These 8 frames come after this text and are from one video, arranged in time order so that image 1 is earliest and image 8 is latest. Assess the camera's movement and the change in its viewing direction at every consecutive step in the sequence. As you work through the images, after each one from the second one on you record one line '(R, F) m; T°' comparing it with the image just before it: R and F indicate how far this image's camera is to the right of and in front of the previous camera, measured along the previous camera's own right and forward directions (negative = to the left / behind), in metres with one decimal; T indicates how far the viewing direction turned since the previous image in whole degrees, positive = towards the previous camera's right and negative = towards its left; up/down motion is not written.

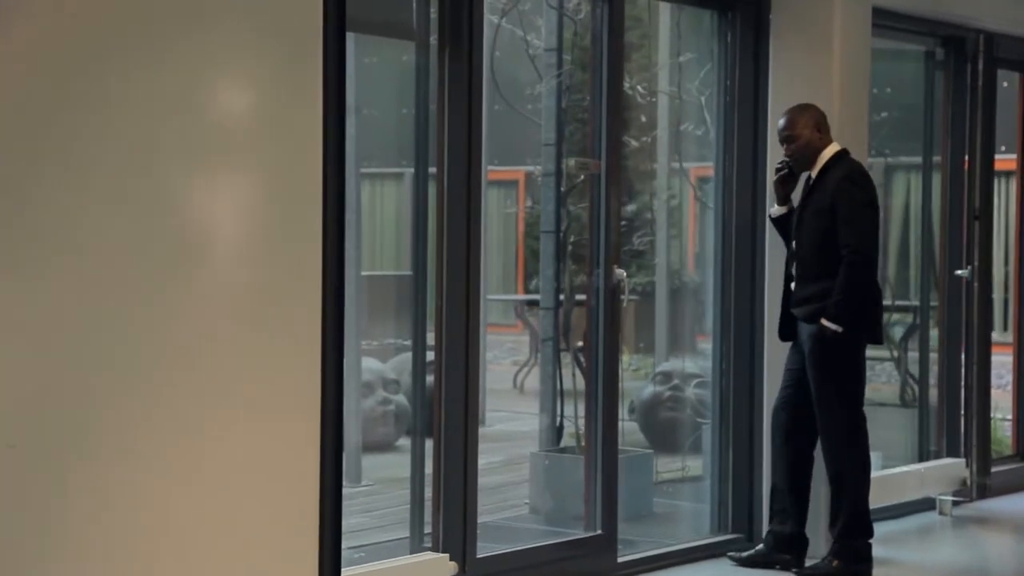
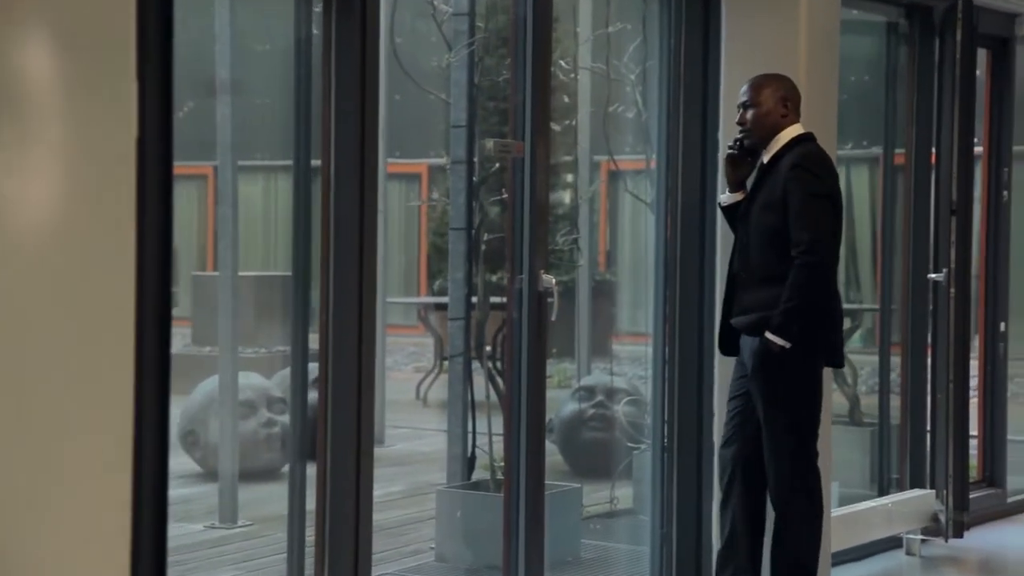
(0.0, +0.7) m; +4°
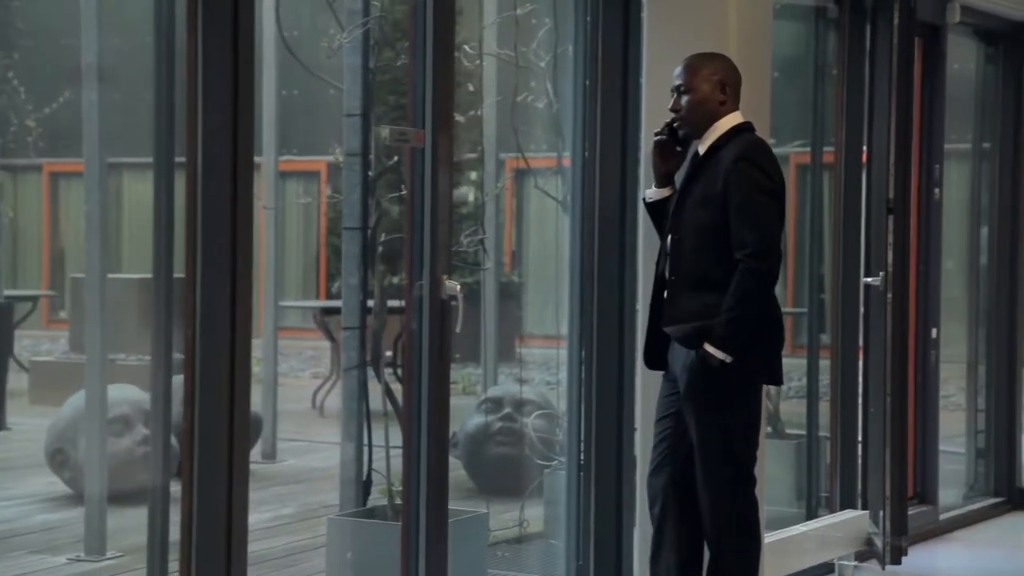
(0.0, +0.4) m; +4°
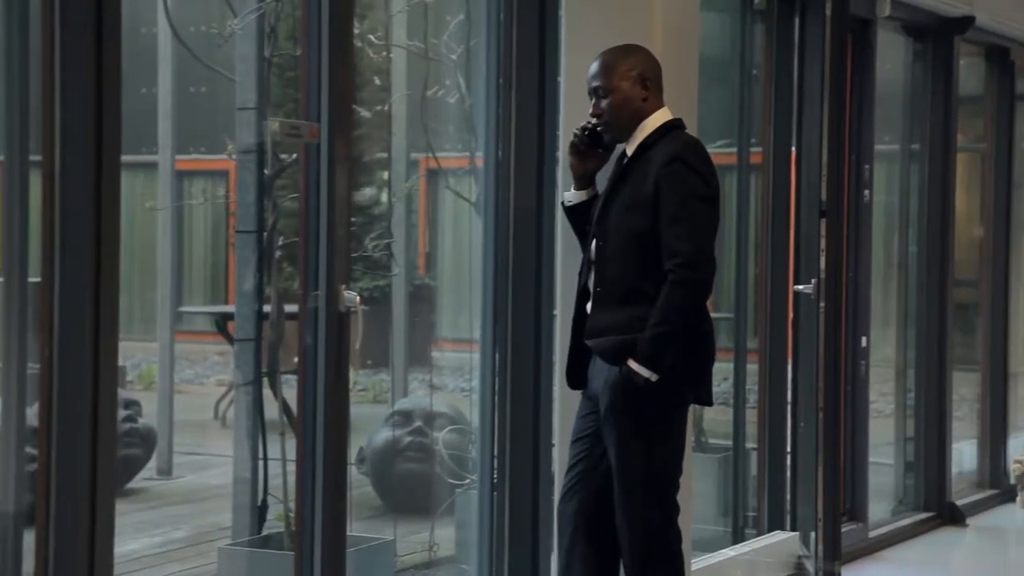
(0.0, +0.3) m; +3°
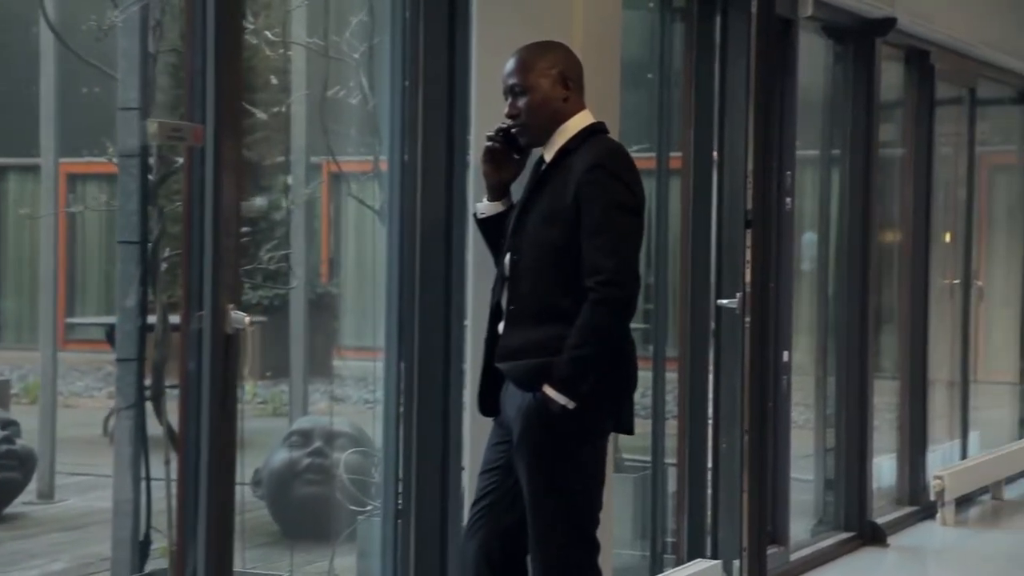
(0.0, +0.2) m; +4°
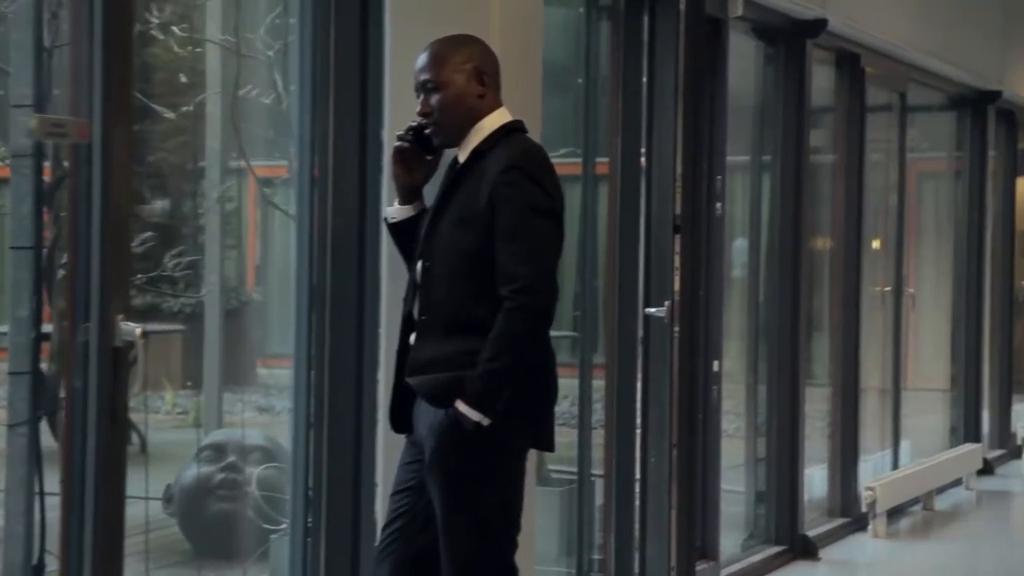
(0.0, +0.1) m; +3°
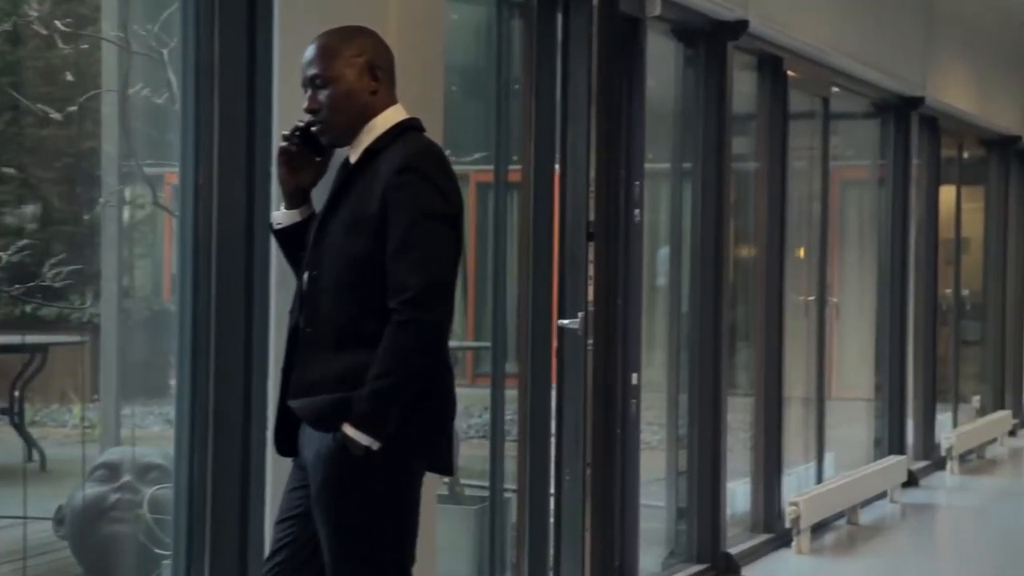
(0.0, +0.2) m; +3°
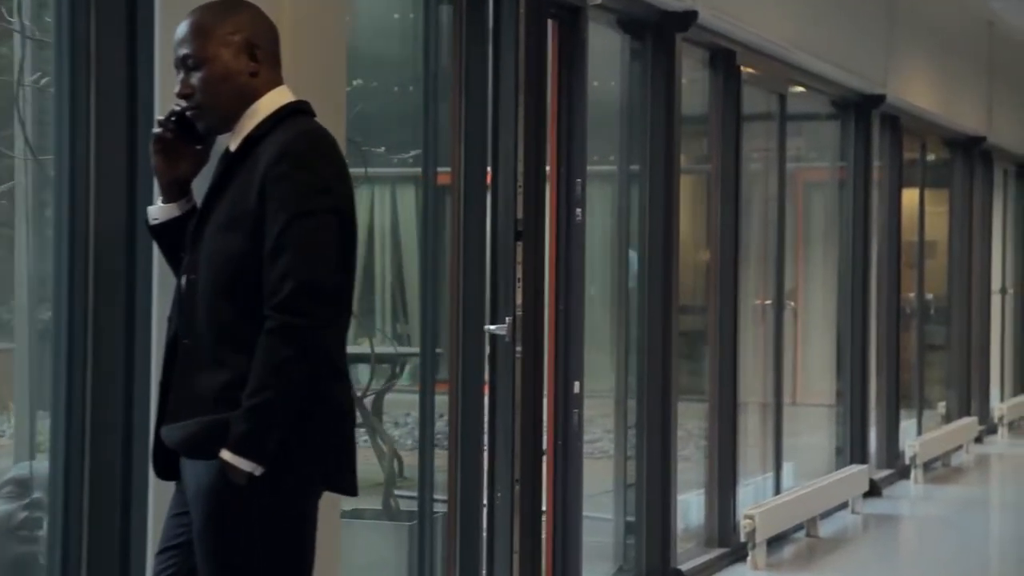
(+0.1, +0.2) m; +1°
